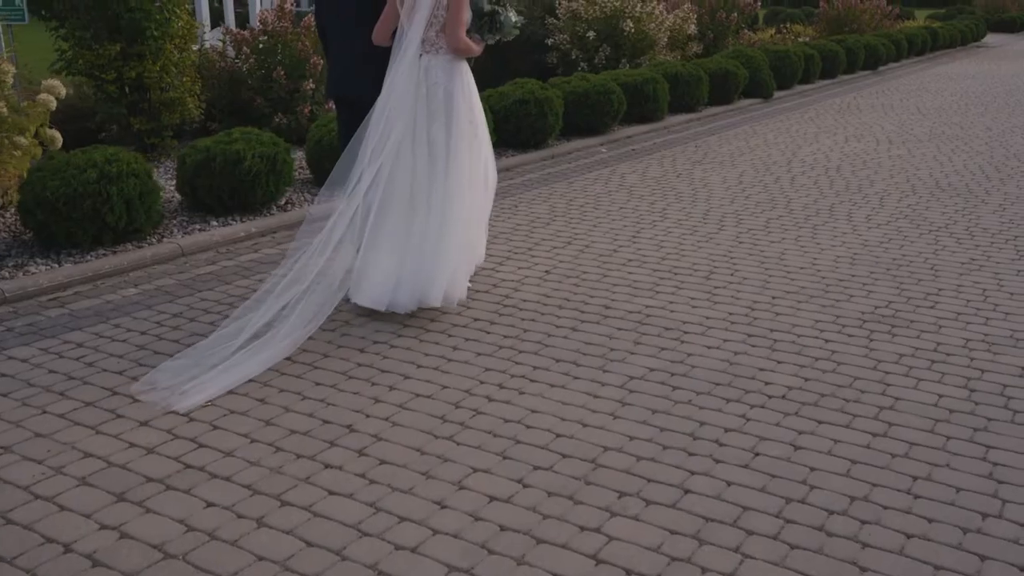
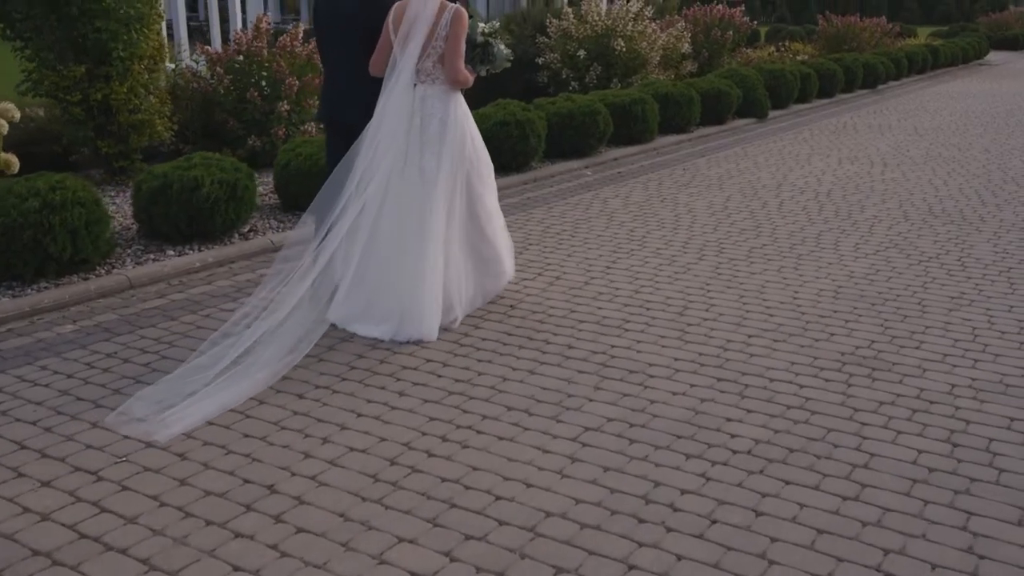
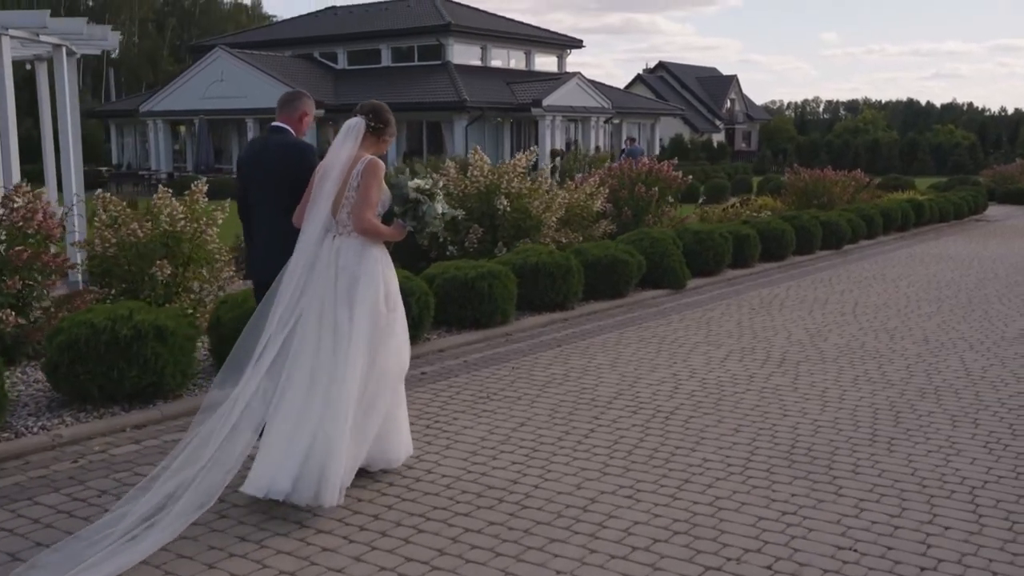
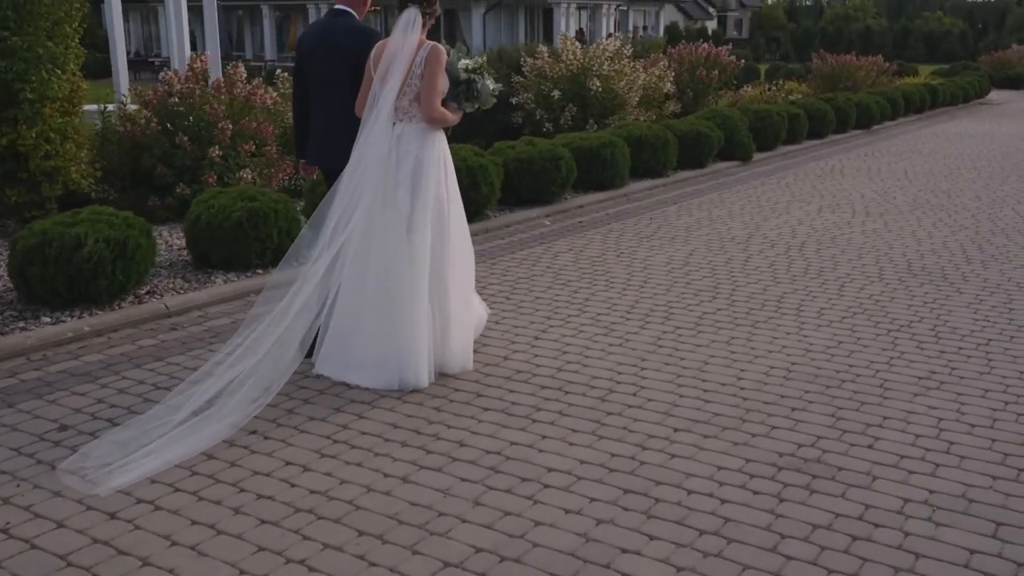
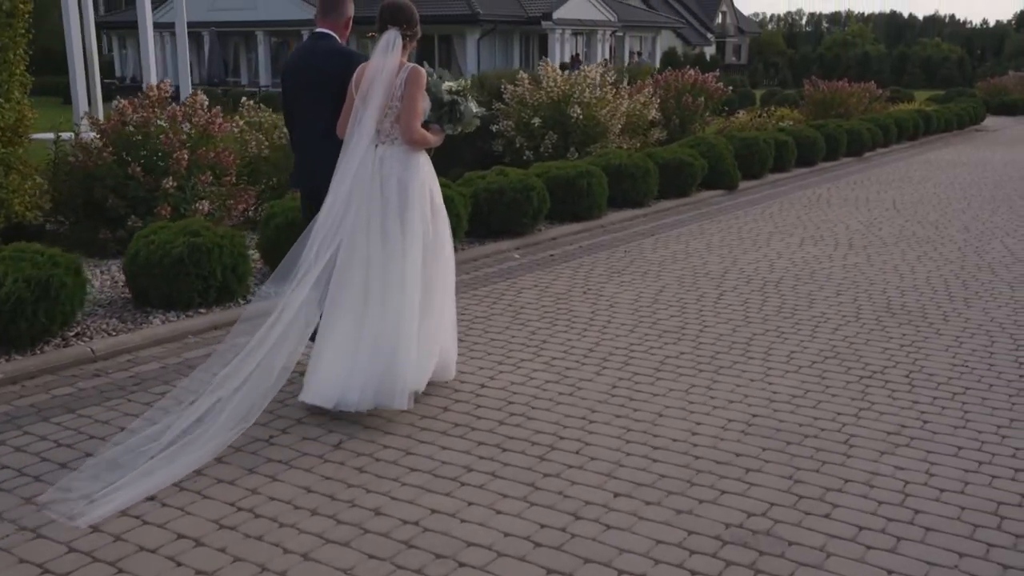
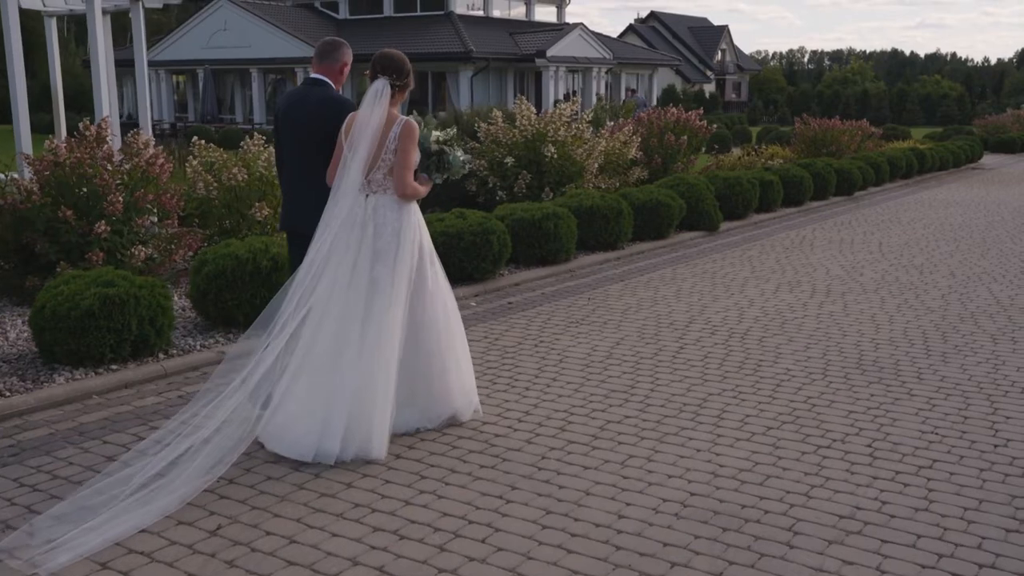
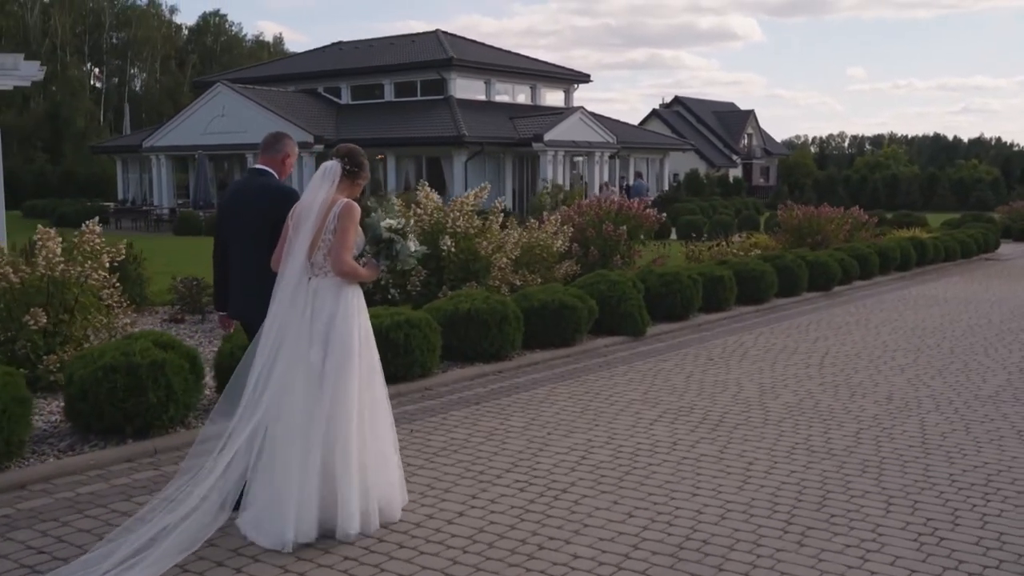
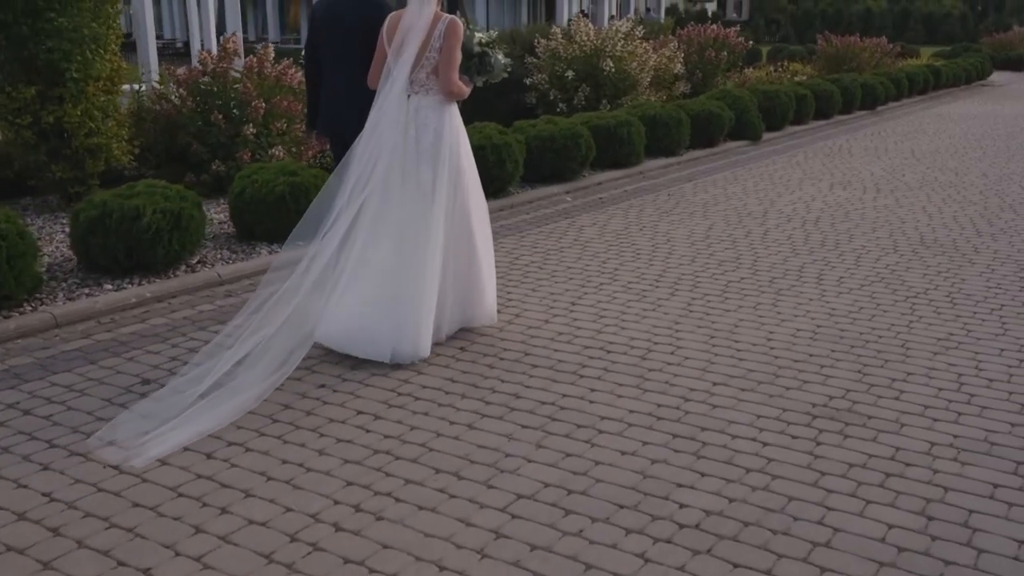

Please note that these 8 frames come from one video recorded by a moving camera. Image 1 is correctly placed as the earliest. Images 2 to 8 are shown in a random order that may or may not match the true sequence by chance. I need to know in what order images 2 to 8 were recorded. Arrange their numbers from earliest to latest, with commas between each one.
2, 8, 4, 5, 6, 3, 7
